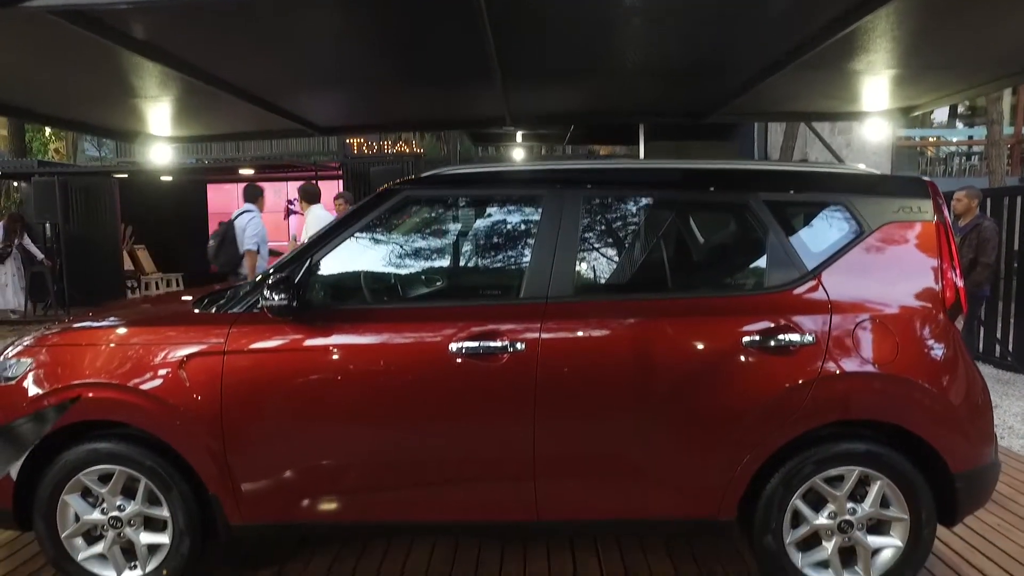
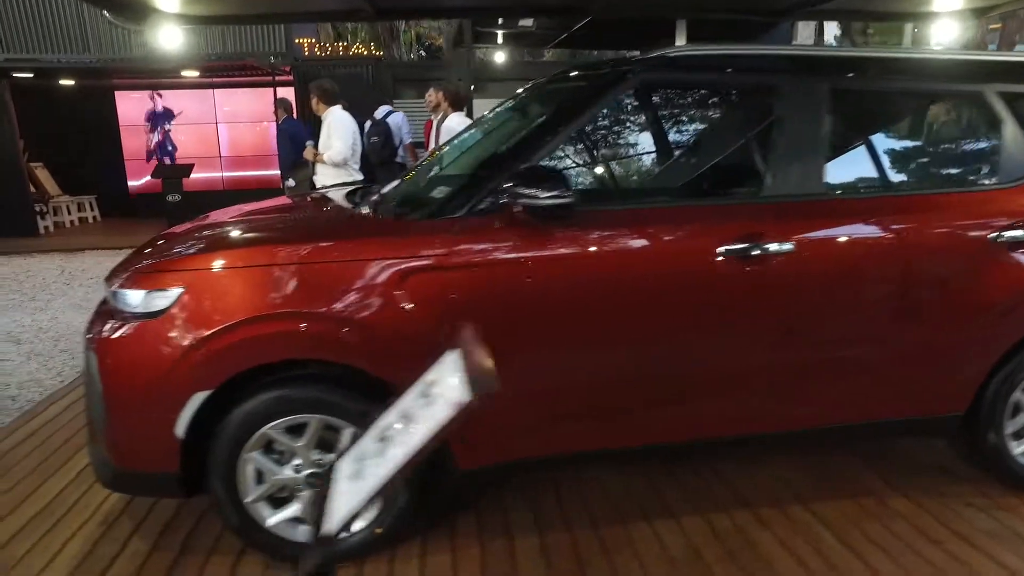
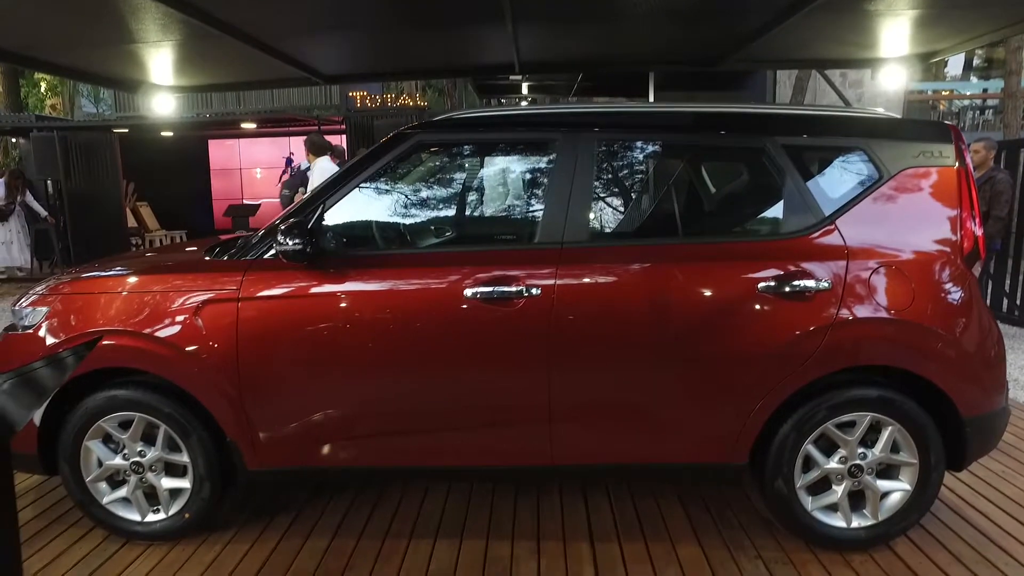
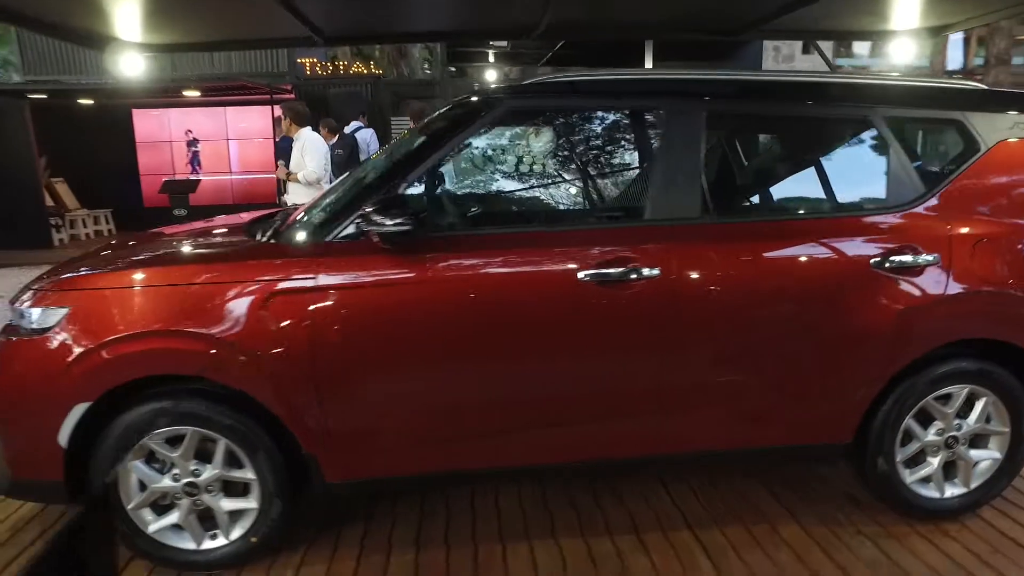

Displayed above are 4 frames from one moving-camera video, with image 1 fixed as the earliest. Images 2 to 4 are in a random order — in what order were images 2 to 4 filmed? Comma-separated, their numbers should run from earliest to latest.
3, 4, 2
